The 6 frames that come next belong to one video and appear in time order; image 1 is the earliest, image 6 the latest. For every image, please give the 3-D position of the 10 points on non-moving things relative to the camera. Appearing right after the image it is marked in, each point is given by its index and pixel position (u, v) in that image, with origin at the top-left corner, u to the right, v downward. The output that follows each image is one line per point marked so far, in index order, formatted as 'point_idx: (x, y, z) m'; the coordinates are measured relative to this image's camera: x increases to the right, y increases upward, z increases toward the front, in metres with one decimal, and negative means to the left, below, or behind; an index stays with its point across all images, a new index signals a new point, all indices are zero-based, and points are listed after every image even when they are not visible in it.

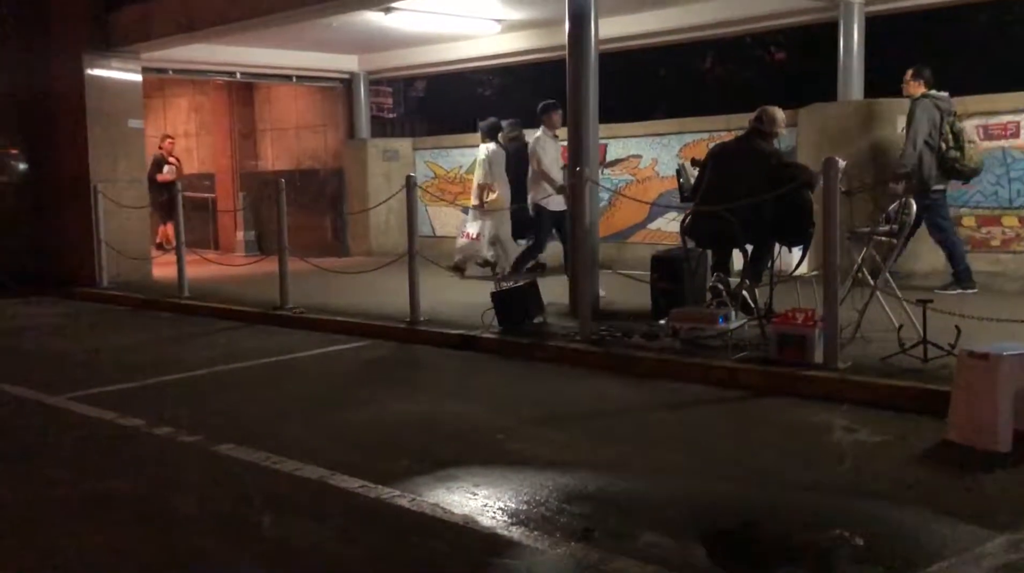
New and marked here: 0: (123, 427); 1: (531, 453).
0: (-2.7, -1.0, +7.8) m
1: (+0.1, -1.1, +7.2) m
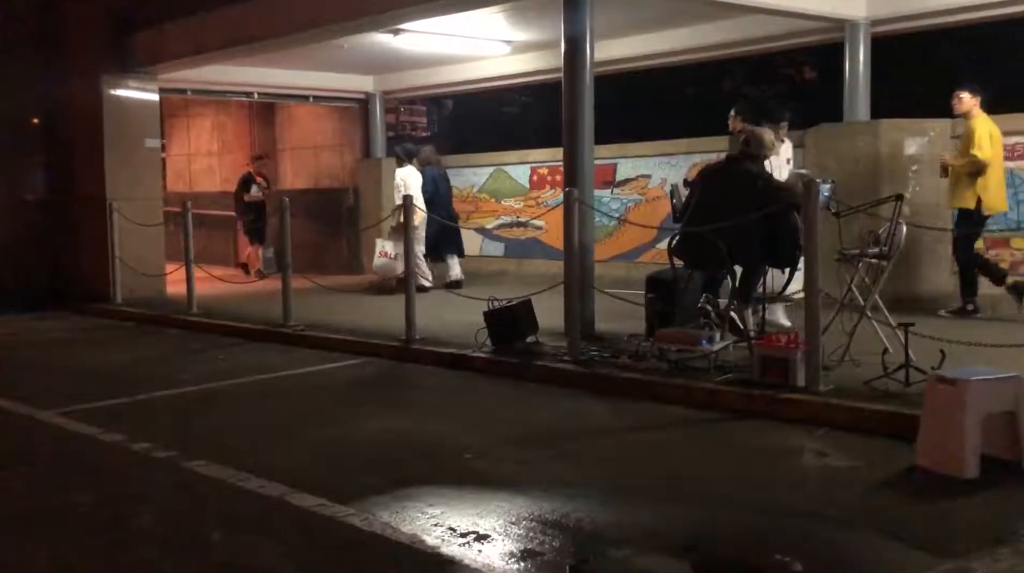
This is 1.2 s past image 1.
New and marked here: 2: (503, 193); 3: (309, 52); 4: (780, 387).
0: (-2.9, -1.1, +7.9) m
1: (-0.1, -1.2, +7.2) m
2: (-0.1, +1.3, +15.6) m
3: (-2.5, +2.9, +14.0) m
4: (+2.1, -0.8, +8.8) m
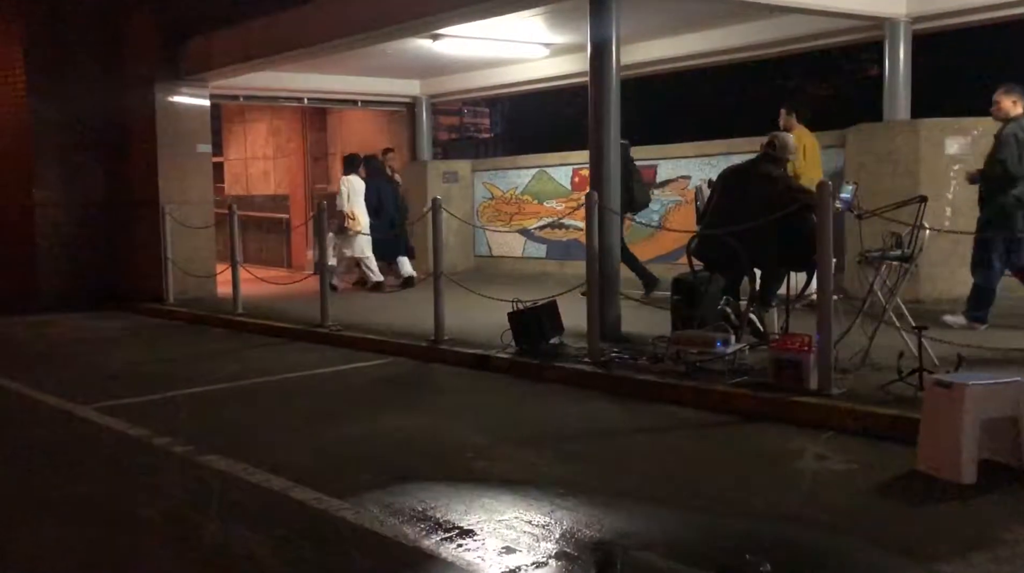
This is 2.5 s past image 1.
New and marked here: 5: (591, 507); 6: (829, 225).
0: (-2.8, -1.1, +8.3) m
1: (-0.1, -1.2, +7.4) m
2: (+0.5, +1.3, +15.7) m
3: (-2.0, +2.9, +14.3) m
4: (+2.2, -0.8, +8.8) m
5: (+0.5, -1.3, +6.7) m
6: (+2.4, +0.5, +8.6) m
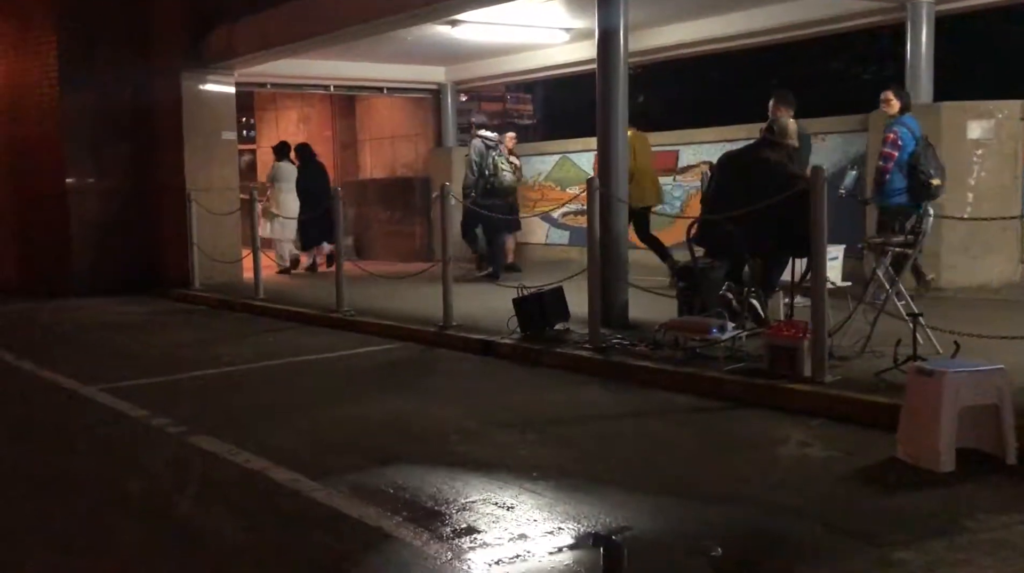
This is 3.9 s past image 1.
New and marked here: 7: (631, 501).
0: (-2.9, -1.0, +8.5) m
1: (-0.3, -1.1, +7.4) m
2: (+0.8, +1.5, +15.7) m
3: (-1.8, +3.1, +14.4) m
4: (+2.1, -0.7, +8.7) m
5: (+0.3, -1.2, +6.7) m
6: (+2.4, +0.6, +8.5) m
7: (+0.7, -1.2, +6.5) m
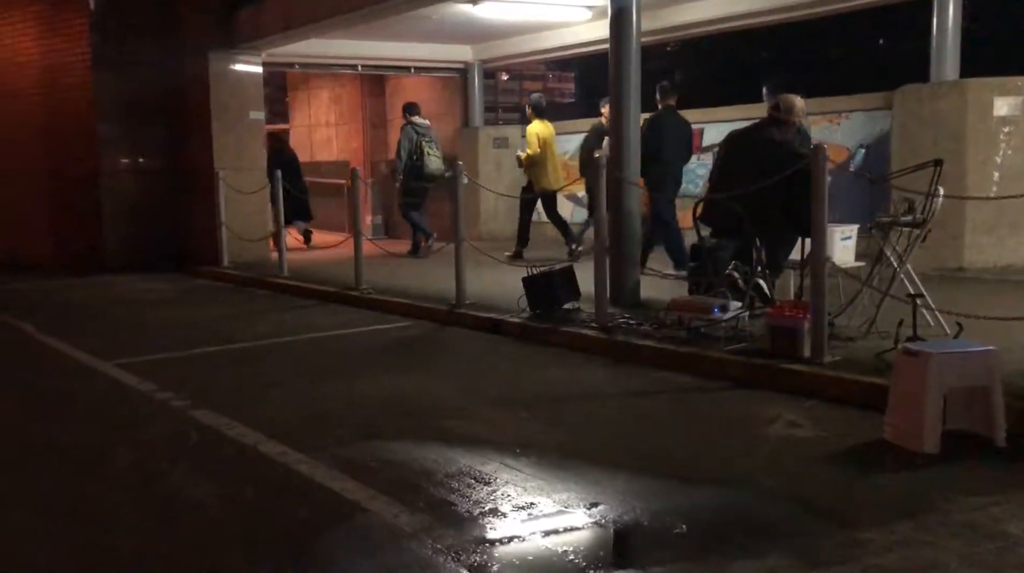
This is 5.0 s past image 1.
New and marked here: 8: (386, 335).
0: (-2.9, -0.8, +8.7) m
1: (-0.3, -1.0, +7.5) m
2: (+1.2, +1.8, +15.7) m
3: (-1.5, +3.4, +14.5) m
4: (+2.1, -0.5, +8.7) m
5: (+0.2, -1.1, +6.8) m
6: (+2.3, +0.7, +8.4) m
7: (+0.6, -1.1, +6.5) m
8: (-1.2, -0.5, +10.6) m
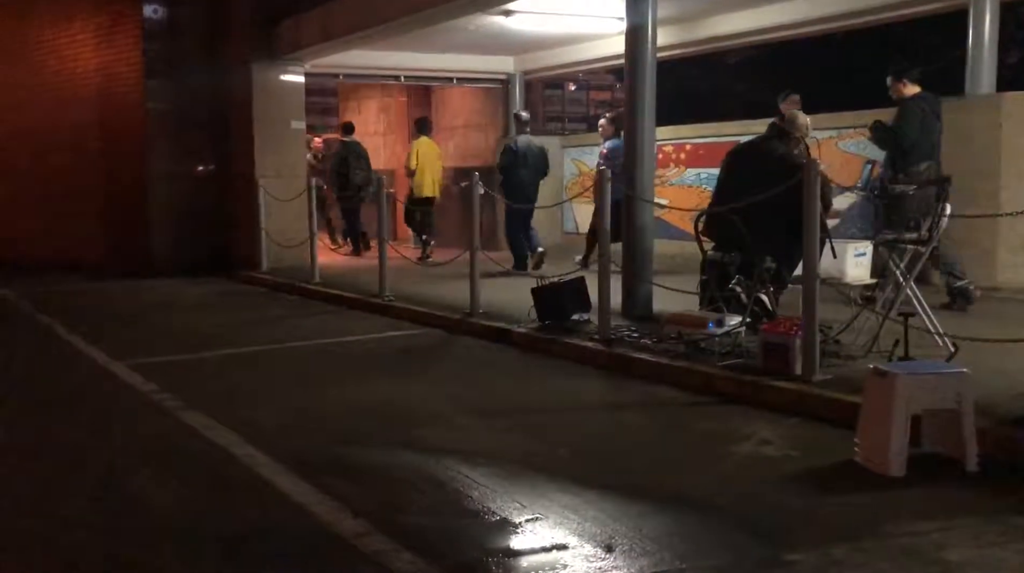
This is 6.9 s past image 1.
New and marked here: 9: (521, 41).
0: (-3.0, -0.8, +9.0) m
1: (-0.5, -1.0, +7.6) m
2: (+1.7, +1.6, +15.6) m
3: (-1.0, +3.3, +14.6) m
4: (+2.0, -0.7, +8.5) m
5: (-0.1, -1.2, +6.8) m
6: (+2.2, +0.6, +8.2) m
7: (+0.3, -1.2, +6.5) m
8: (-1.1, -0.5, +10.8) m
9: (+0.1, +3.3, +15.2) m
